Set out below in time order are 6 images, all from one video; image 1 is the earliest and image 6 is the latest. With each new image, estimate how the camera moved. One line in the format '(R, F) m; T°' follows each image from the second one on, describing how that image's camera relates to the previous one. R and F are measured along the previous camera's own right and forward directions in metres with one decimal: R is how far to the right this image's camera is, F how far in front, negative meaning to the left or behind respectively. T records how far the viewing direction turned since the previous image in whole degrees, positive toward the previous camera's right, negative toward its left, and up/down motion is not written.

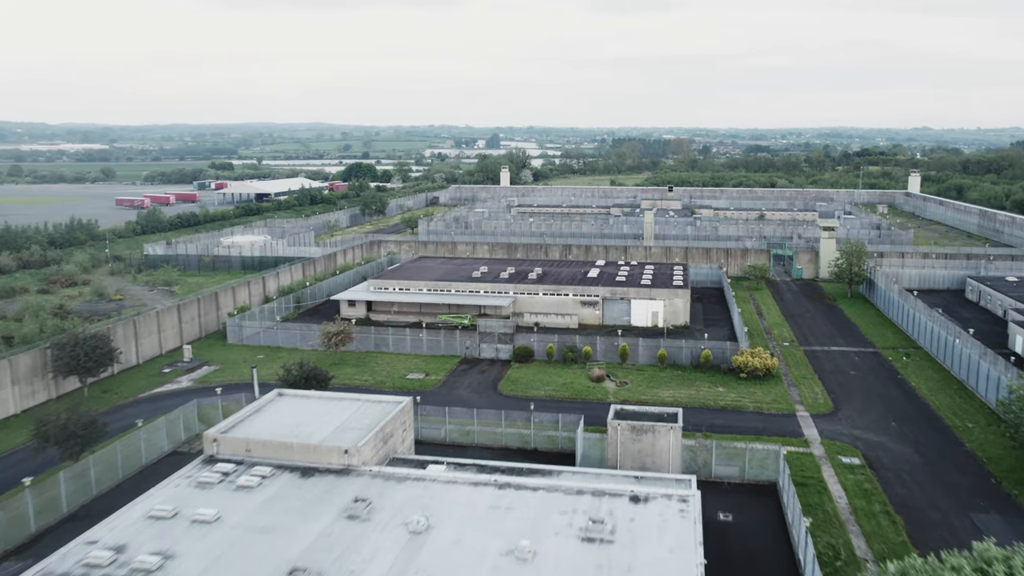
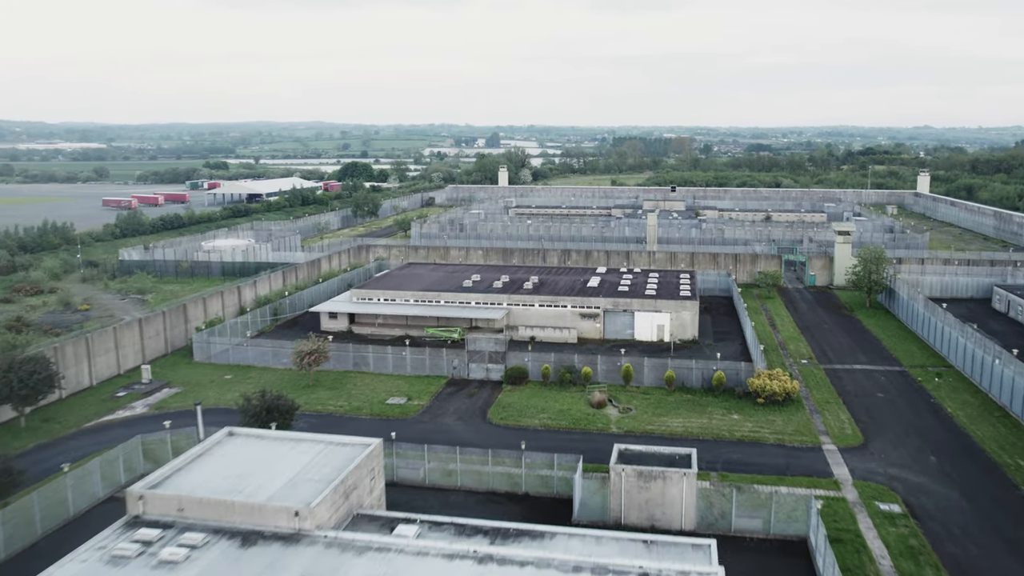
(+0.2, +2.6) m; 0°
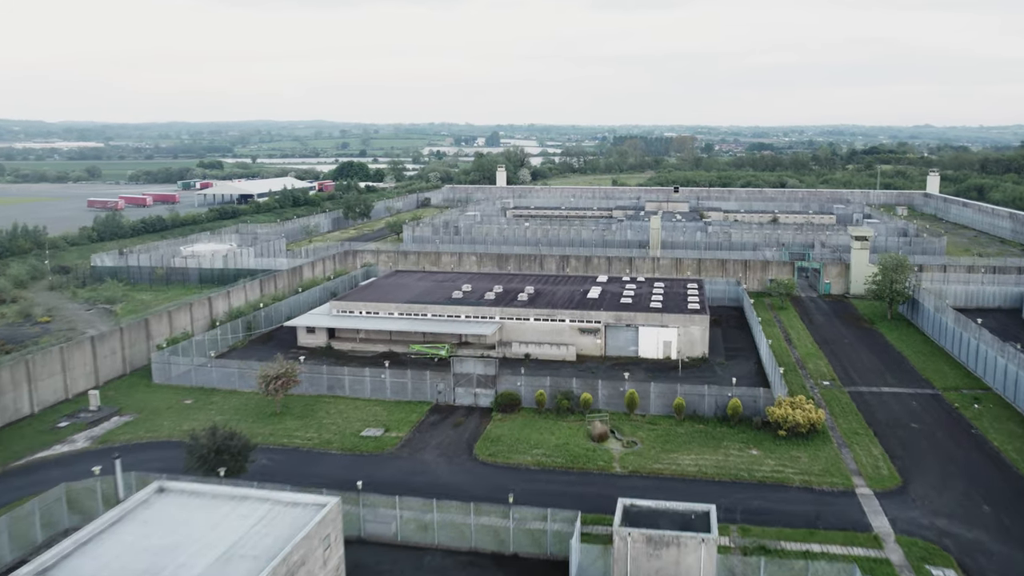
(+0.2, +2.6) m; 0°
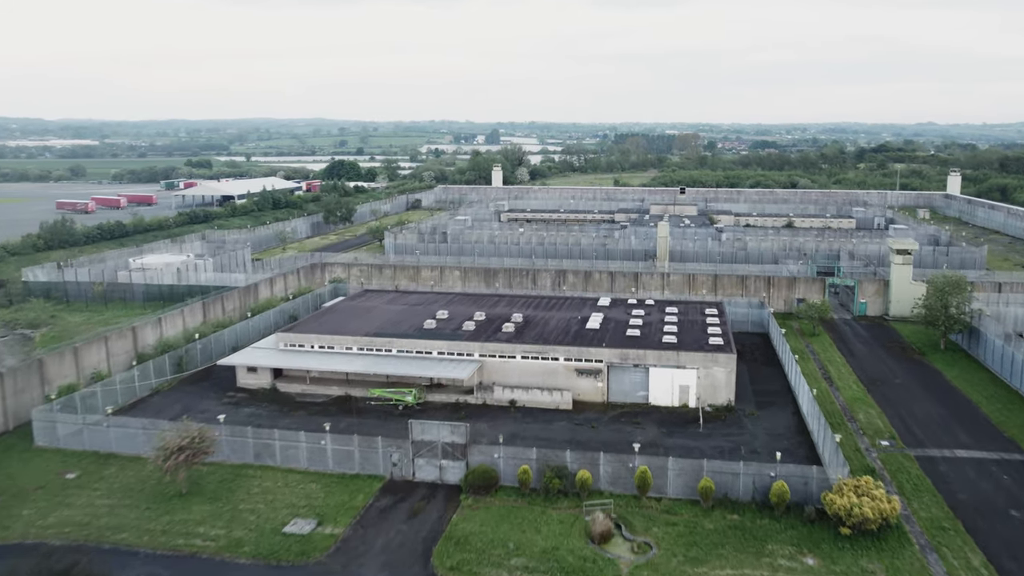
(+0.5, +5.3) m; 0°
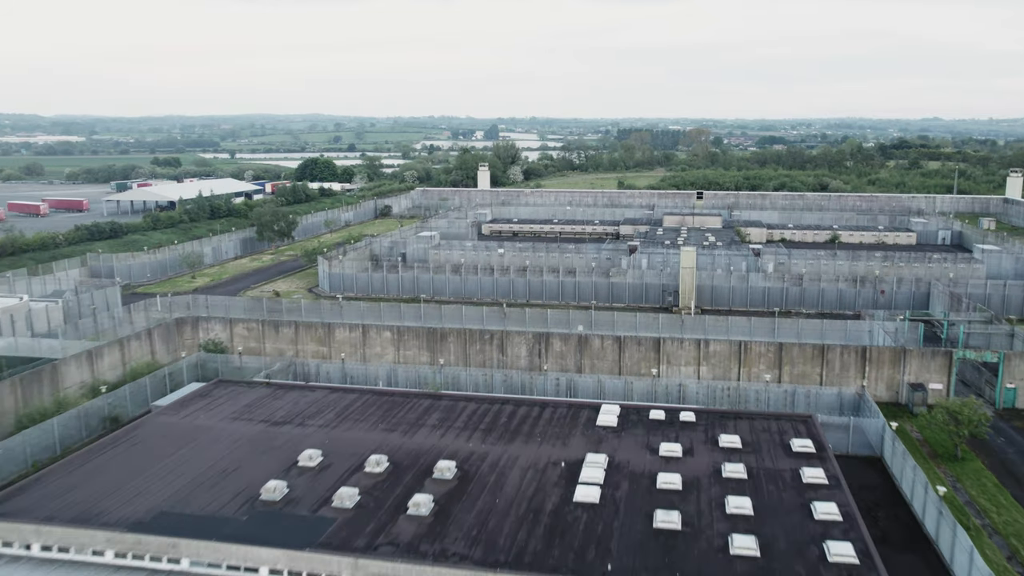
(+1.1, +12.6) m; 0°
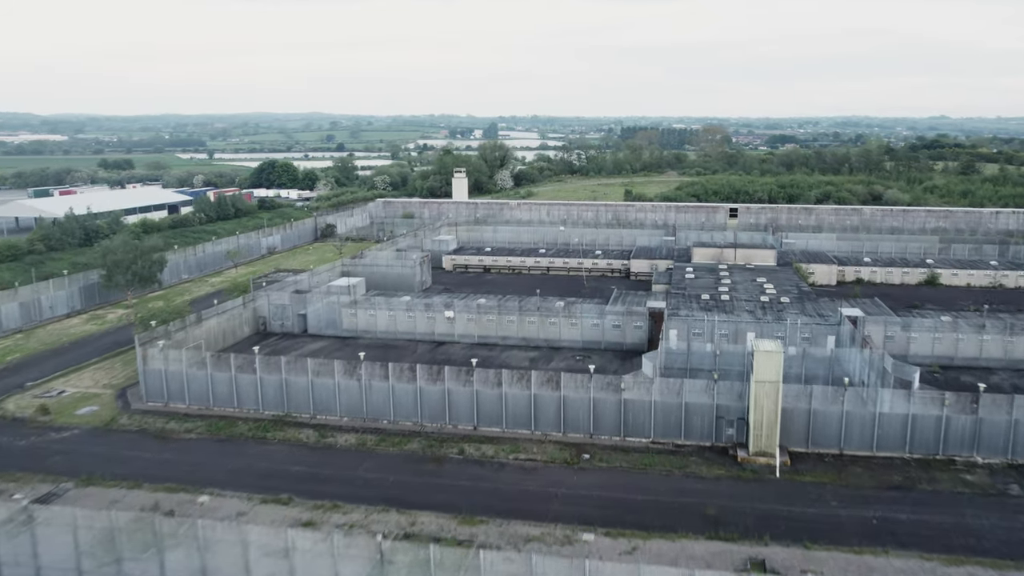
(+1.4, +16.2) m; 0°
